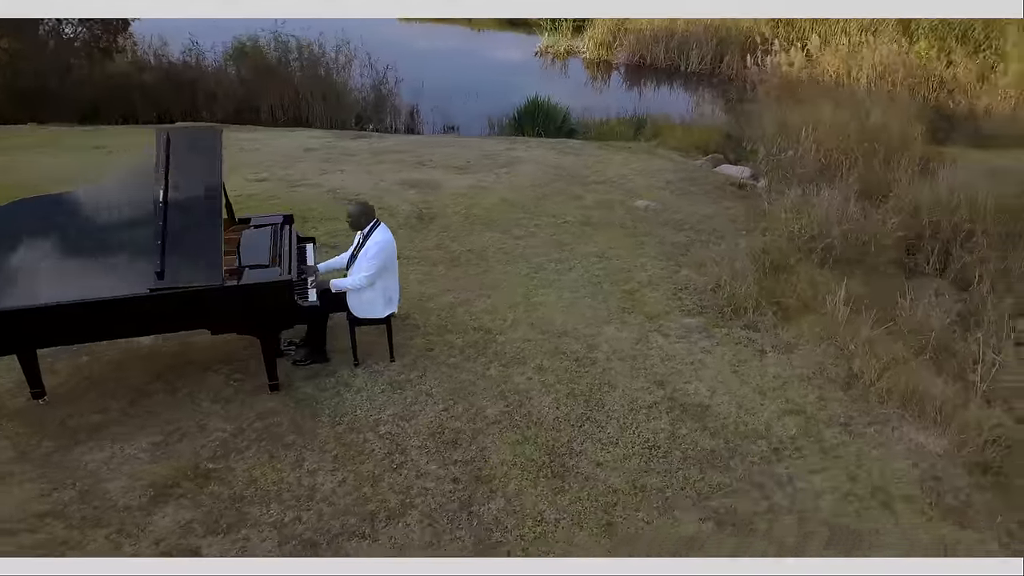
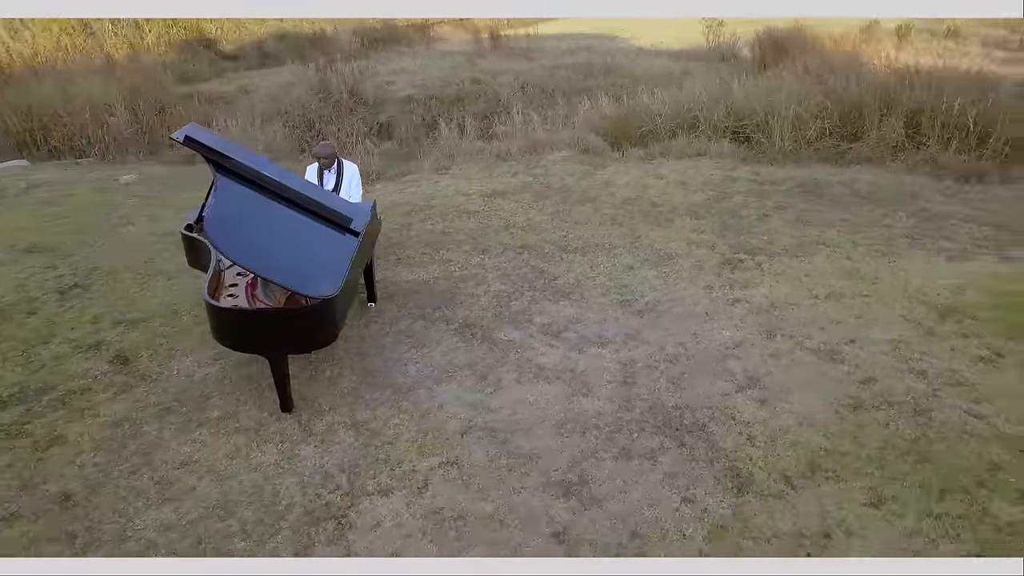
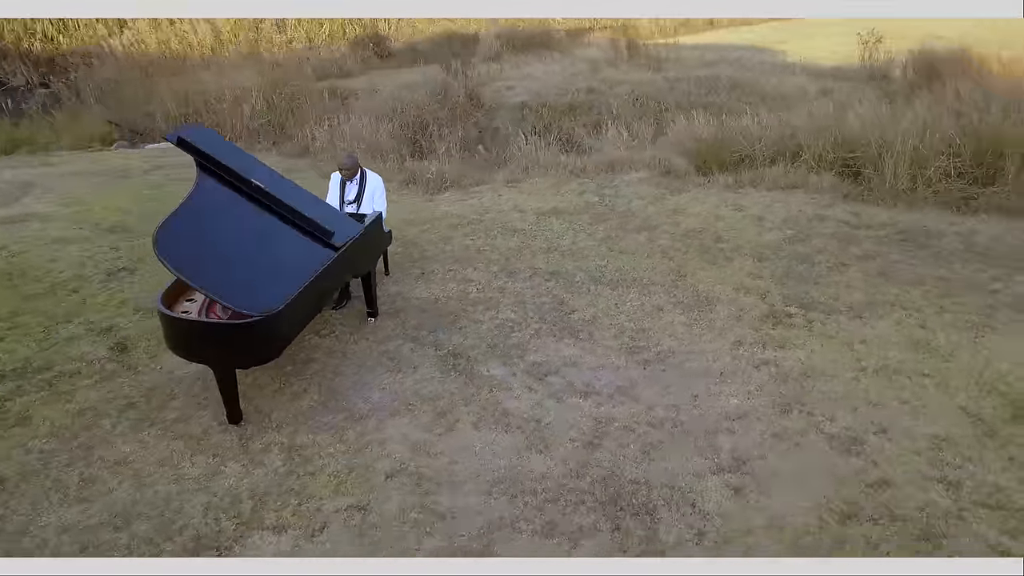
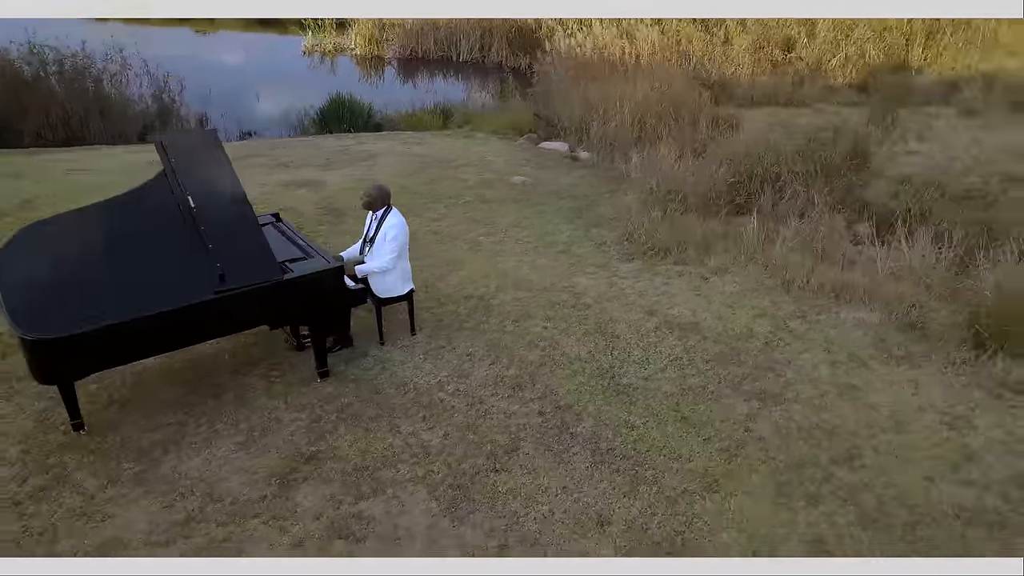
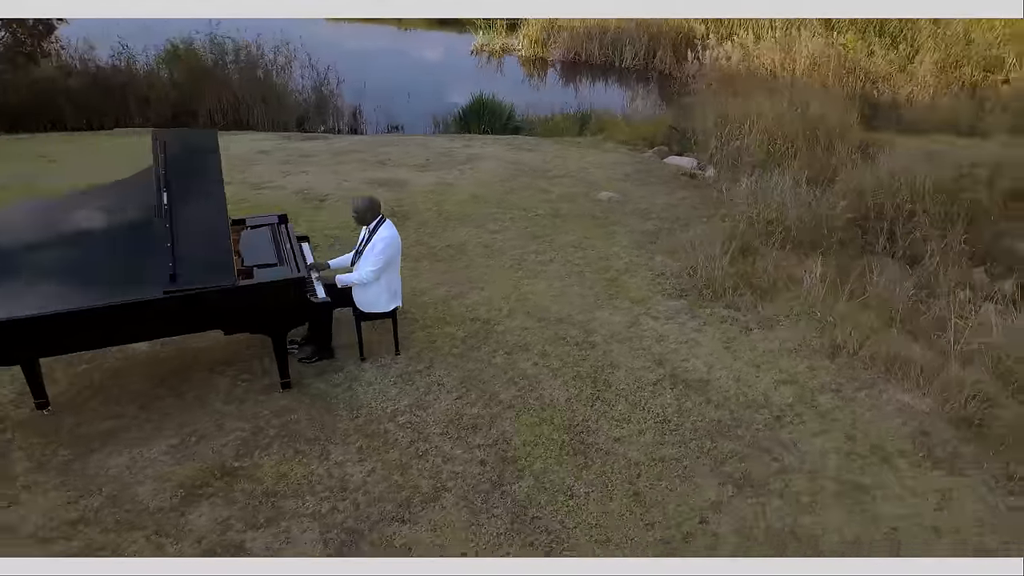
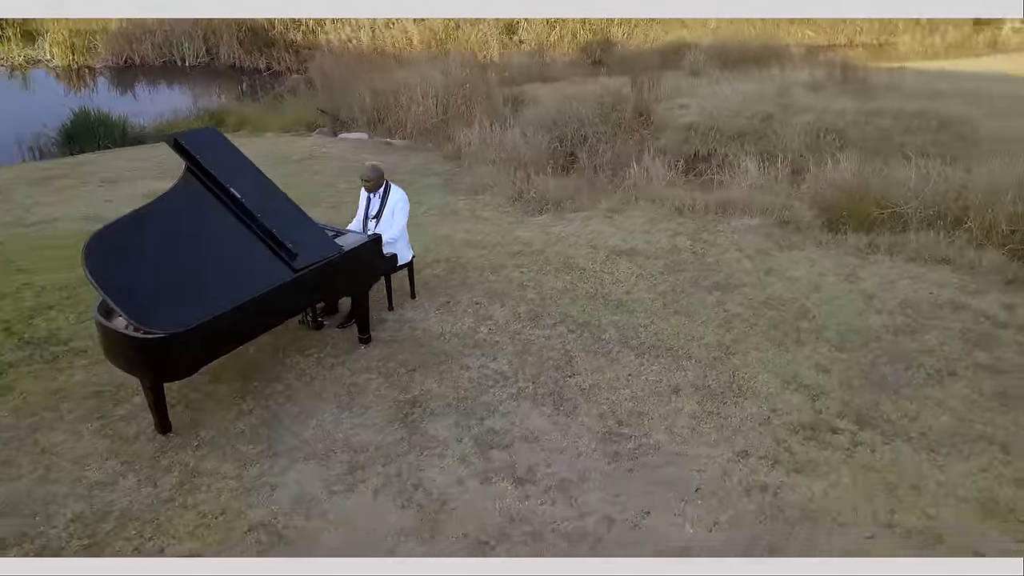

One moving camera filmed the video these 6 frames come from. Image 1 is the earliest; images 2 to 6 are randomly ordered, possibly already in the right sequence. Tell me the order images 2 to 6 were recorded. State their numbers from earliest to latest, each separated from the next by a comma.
5, 4, 6, 3, 2
